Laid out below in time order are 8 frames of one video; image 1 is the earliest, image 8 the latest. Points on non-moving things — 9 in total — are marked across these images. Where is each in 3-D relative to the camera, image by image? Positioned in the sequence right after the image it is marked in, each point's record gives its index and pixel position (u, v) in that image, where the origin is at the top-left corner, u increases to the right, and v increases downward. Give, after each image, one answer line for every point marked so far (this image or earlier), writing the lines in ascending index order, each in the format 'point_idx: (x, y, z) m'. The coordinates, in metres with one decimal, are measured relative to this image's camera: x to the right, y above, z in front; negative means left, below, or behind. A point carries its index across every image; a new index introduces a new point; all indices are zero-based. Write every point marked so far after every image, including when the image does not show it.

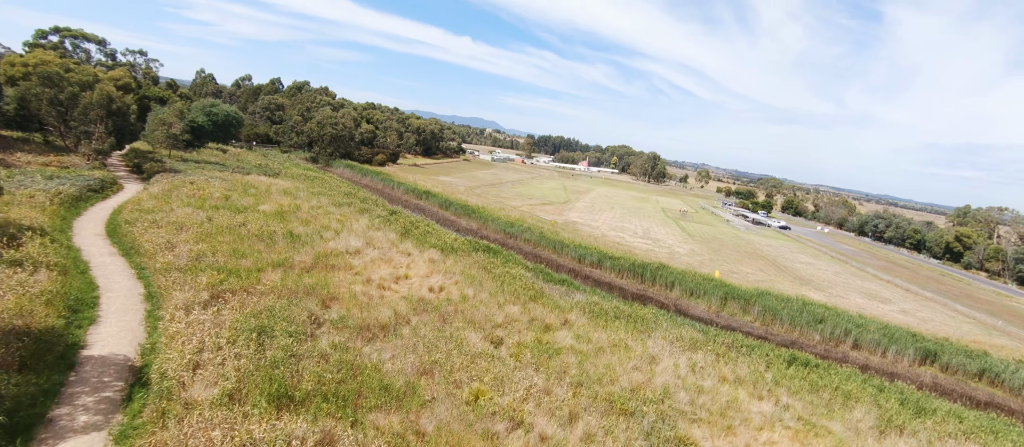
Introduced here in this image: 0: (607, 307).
0: (+4.0, -3.4, +16.9) m
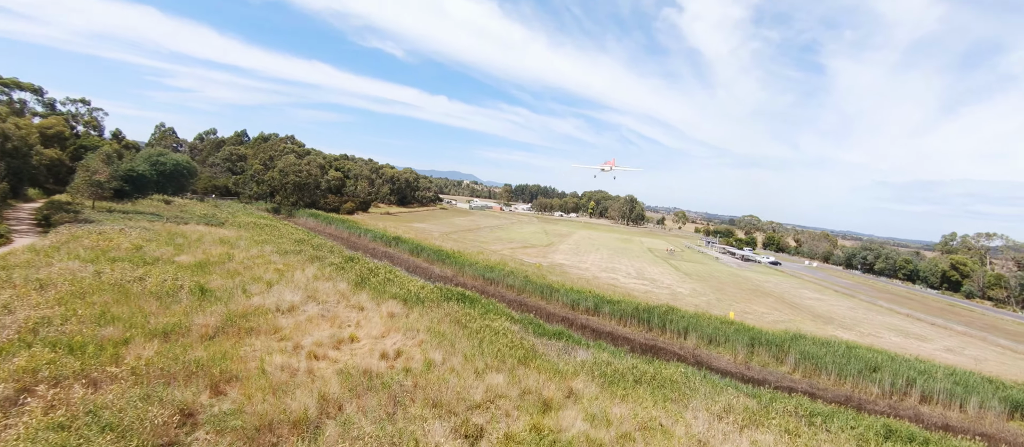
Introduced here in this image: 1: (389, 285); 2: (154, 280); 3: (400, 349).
0: (+3.5, -4.5, +12.7) m
1: (-5.7, -2.8, +19.0) m
2: (-13.4, -2.1, +15.4) m
3: (-3.4, -3.8, +12.5) m
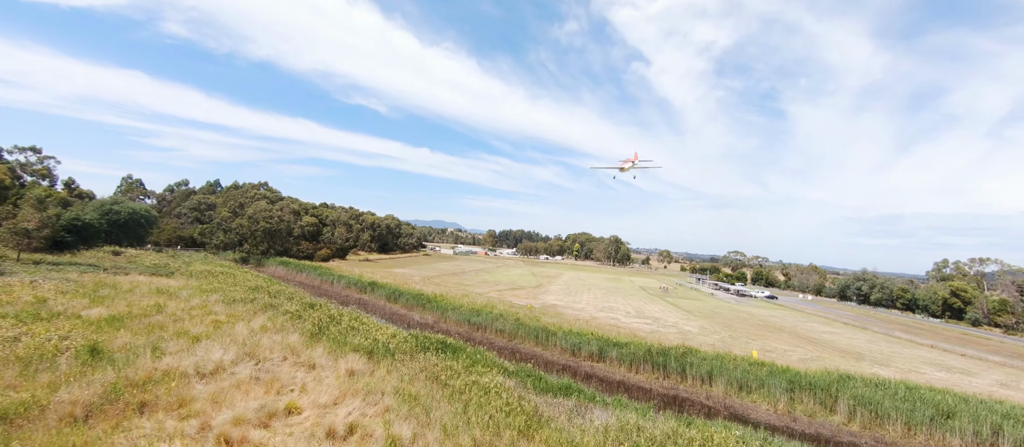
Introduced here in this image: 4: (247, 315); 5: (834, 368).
0: (+3.4, -4.8, +9.5) m
1: (-6.1, -4.2, +15.5) m
2: (-13.6, -3.3, +11.8) m
3: (-3.5, -4.4, +9.1) m
4: (-11.8, -4.1, +18.4) m
5: (+15.2, -6.8, +19.4) m
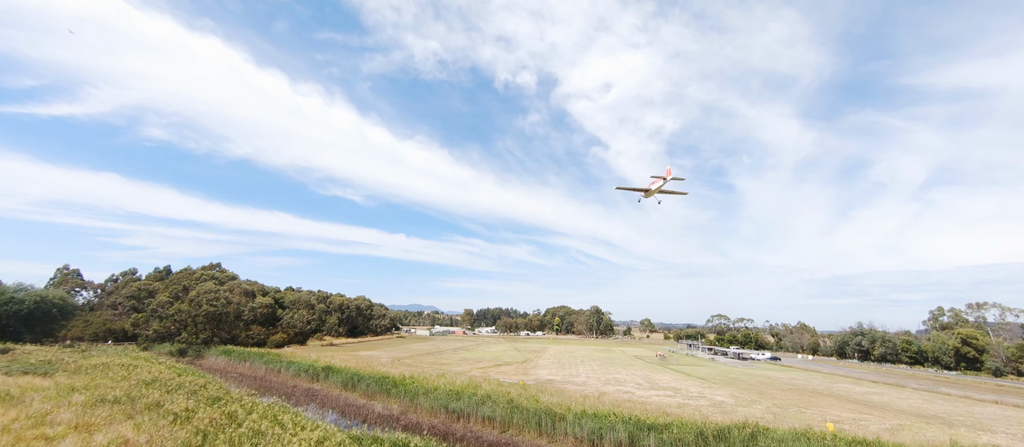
0: (+3.7, -4.3, +4.3) m
1: (-6.1, -5.2, +9.7) m
2: (-13.5, -4.0, +5.7) m
3: (-3.1, -4.1, +3.6) m
4: (-12.0, -5.9, +12.3) m
5: (+15.1, -7.5, +14.4) m
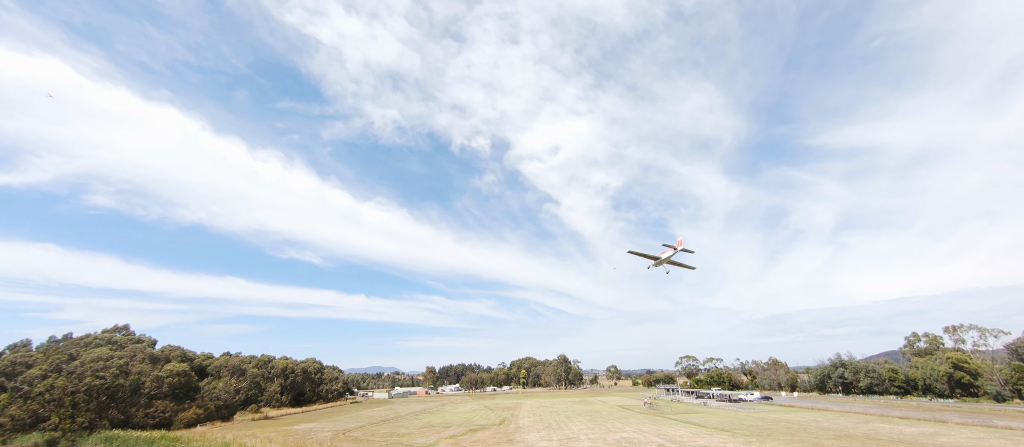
0: (+4.8, -2.2, -1.6) m
1: (-5.4, -4.1, +2.8) m
2: (-12.5, -2.6, -1.8) m
3: (-2.0, -2.2, -2.9) m
4: (-11.5, -5.2, +4.6) m
5: (+15.3, -6.4, +9.1) m
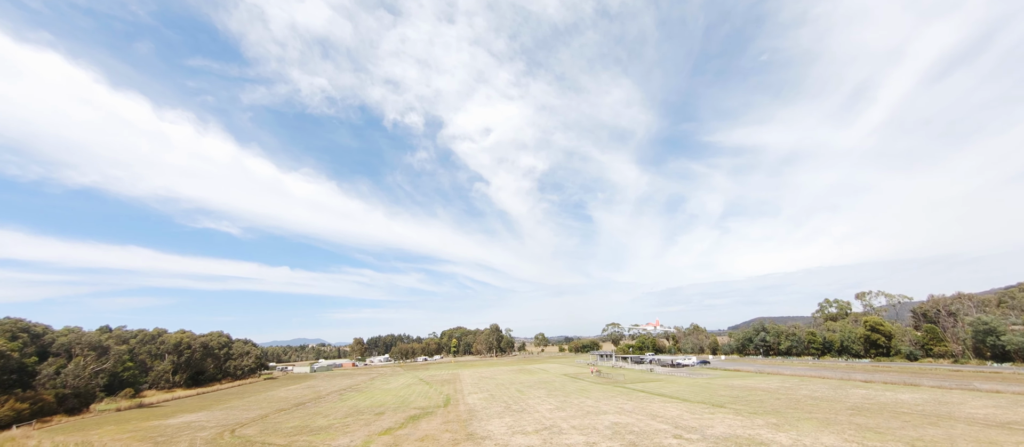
0: (+7.5, -0.7, -7.2) m
1: (-3.3, -2.0, -4.4) m
2: (-9.5, -0.6, -10.1) m
3: (+1.0, -0.6, -9.6) m
4: (-9.7, -2.8, -3.5) m
5: (+16.0, -4.3, +5.3) m
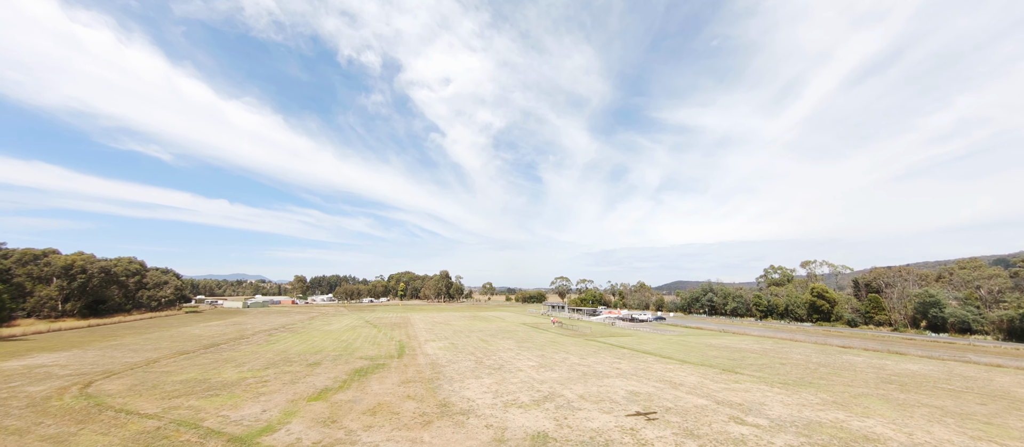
0: (+10.5, -1.0, -11.8) m
1: (-0.6, -1.1, -10.2) m
2: (-6.0, 0.0, -16.7) m
3: (+4.4, -0.7, -15.0) m
4: (-7.0, -1.4, -10.0) m
5: (+17.3, -3.7, +2.0) m
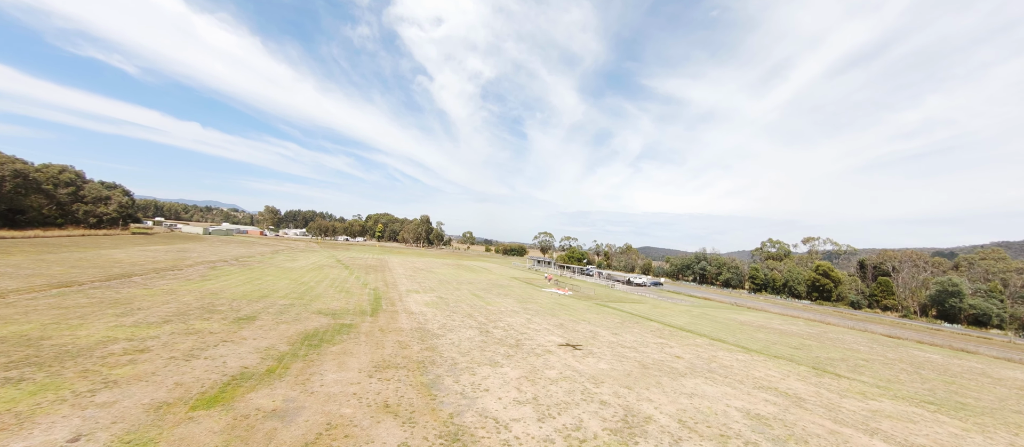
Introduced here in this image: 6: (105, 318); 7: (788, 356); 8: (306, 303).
0: (+13.0, -2.9, -17.5) m
1: (+1.9, -1.8, -16.5) m
2: (-3.1, -1.0, -23.3) m
3: (+7.1, -2.4, -21.0) m
4: (-4.6, -1.5, -16.6) m
5: (+18.9, -4.5, -3.2) m
6: (-12.7, -3.0, +13.7) m
7: (+11.8, -5.6, +18.4) m
8: (-9.6, -3.7, +19.9) m
